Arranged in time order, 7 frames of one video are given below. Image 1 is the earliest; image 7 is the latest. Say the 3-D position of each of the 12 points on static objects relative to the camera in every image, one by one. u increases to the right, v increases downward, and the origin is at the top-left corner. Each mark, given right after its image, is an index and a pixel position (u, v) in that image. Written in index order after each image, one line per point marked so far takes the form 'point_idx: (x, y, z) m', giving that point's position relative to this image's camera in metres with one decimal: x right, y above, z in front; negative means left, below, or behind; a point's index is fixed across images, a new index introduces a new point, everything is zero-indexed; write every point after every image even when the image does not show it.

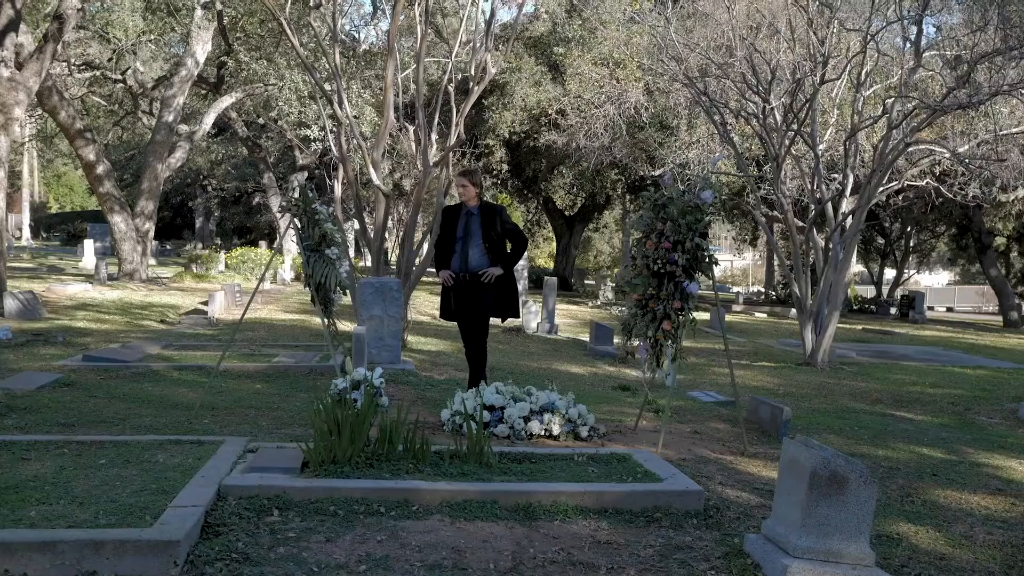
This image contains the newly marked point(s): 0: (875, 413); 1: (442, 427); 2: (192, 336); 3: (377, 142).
0: (+3.5, -1.2, +8.7) m
1: (-0.5, -1.0, +6.7) m
2: (-4.2, -0.6, +12.0) m
3: (-1.8, +1.9, +12.0) m
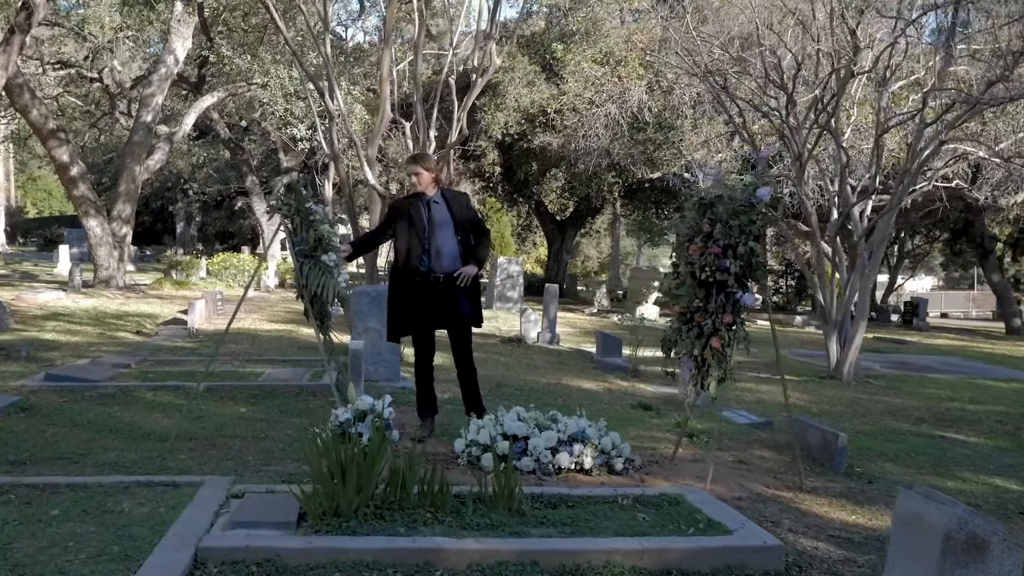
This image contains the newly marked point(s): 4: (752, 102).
0: (+3.6, -1.3, +7.9) m
1: (-0.3, -1.1, +5.8) m
2: (-4.1, -0.8, +11.0) m
3: (-1.7, +1.8, +11.2) m
4: (+3.4, +2.5, +12.4) m
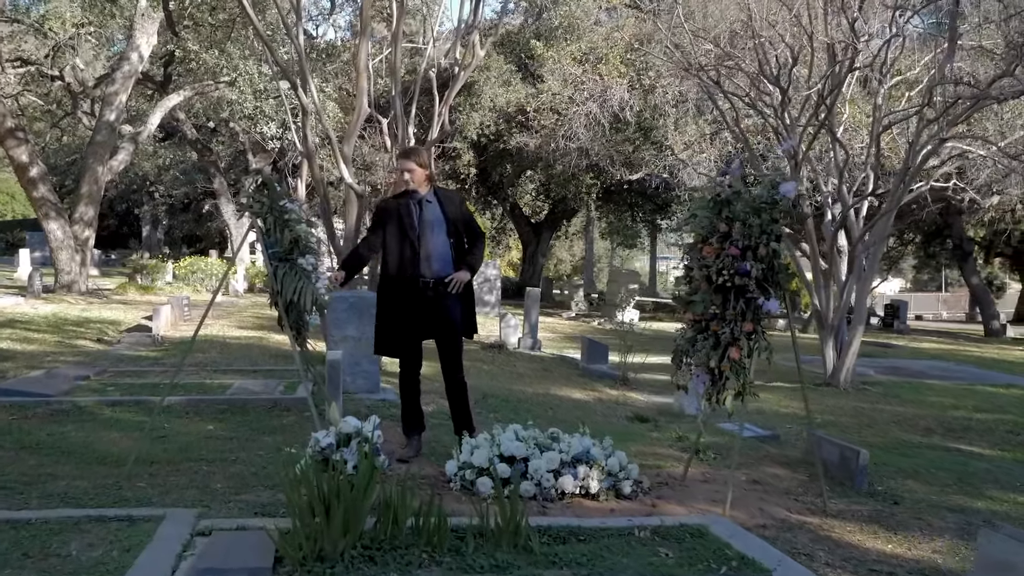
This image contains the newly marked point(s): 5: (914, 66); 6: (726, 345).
0: (+3.5, -1.3, +7.5) m
1: (-0.4, -1.1, +5.3) m
2: (-4.3, -0.8, +10.4) m
3: (-1.9, +1.8, +10.6) m
4: (+3.1, +2.5, +12.0) m
5: (+5.0, +2.7, +11.3) m
6: (+1.2, -0.3, +5.1) m
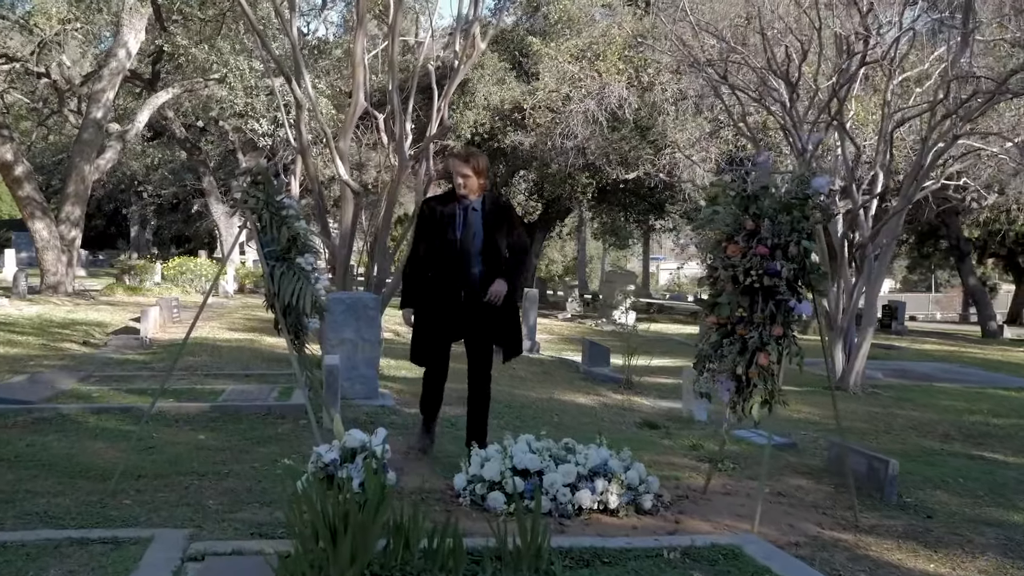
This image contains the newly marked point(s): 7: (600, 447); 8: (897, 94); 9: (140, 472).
0: (+3.5, -1.3, +7.2) m
1: (-0.3, -1.1, +4.9) m
2: (-4.3, -0.8, +10.0) m
3: (-1.9, +1.7, +10.2) m
4: (+3.1, +2.5, +11.7) m
5: (+5.0, +2.7, +11.0) m
6: (+1.3, -0.3, +4.8) m
7: (+0.5, -0.9, +5.1) m
8: (+4.6, +2.3, +10.8) m
9: (-2.1, -1.0, +5.0) m
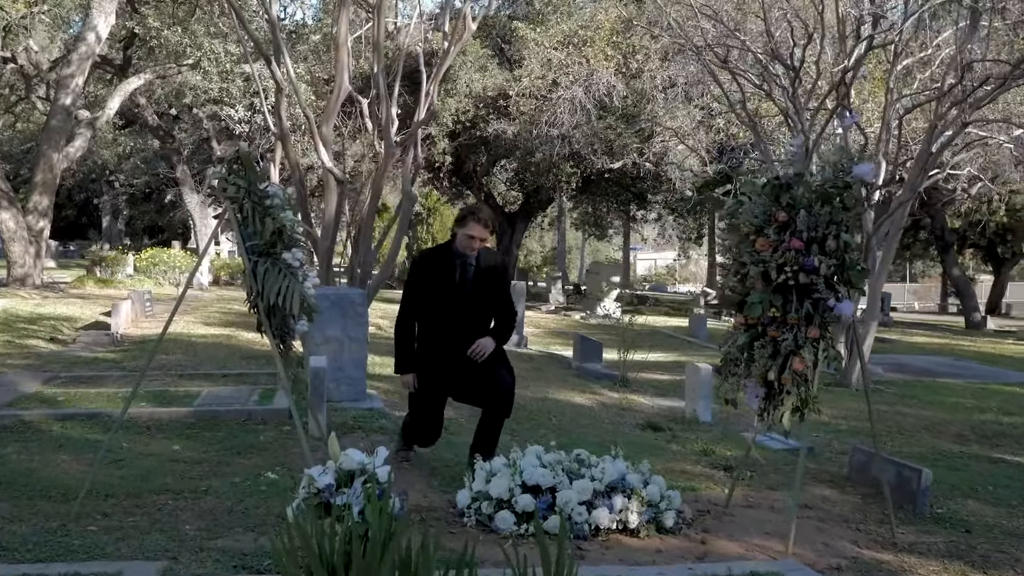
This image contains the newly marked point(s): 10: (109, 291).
0: (+3.5, -1.3, +6.9) m
1: (-0.2, -1.1, +4.5) m
2: (-4.4, -0.8, +9.4) m
3: (-2.0, +1.8, +9.7) m
4: (+3.0, +2.6, +11.3) m
5: (+4.8, +2.8, +10.6) m
6: (+1.3, -0.3, +4.4) m
7: (+0.5, -0.9, +4.7) m
8: (+4.4, +2.4, +10.5) m
9: (-2.0, -1.0, +4.6) m
10: (-8.7, -0.1, +19.7) m
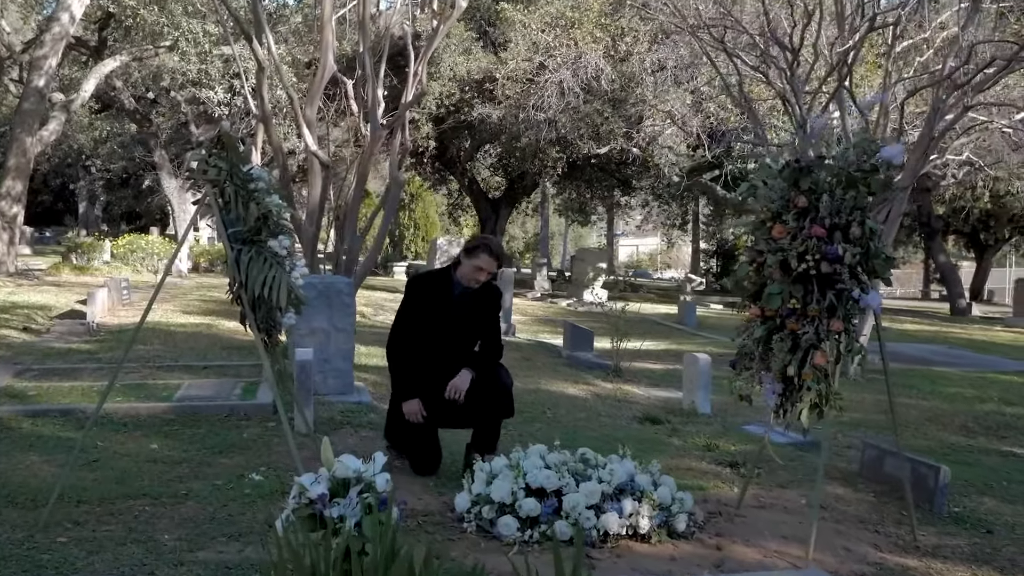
0: (+3.5, -1.2, +6.7) m
1: (-0.2, -1.1, +4.2) m
2: (-4.5, -0.7, +9.1) m
3: (-2.1, +1.9, +9.3) m
4: (+2.8, +2.7, +11.1) m
5: (+4.7, +3.0, +10.4) m
6: (+1.3, -0.3, +4.1) m
7: (+0.5, -0.8, +4.4) m
8: (+4.3, +2.5, +10.2) m
9: (-2.0, -1.0, +4.2) m
10: (-8.9, +0.2, +19.2) m
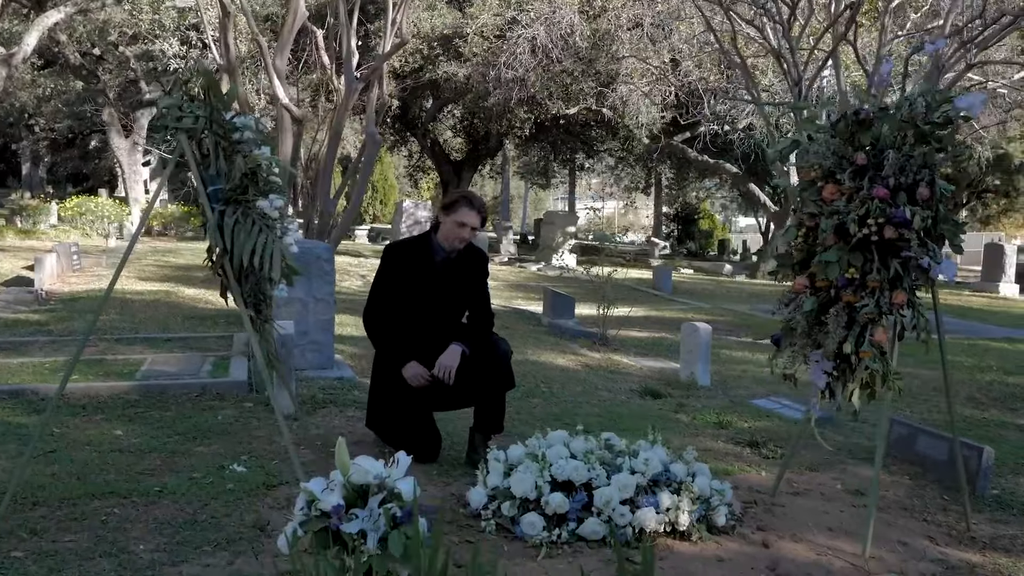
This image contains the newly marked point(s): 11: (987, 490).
0: (+3.5, -1.0, +6.4) m
1: (-0.1, -0.9, +3.7) m
2: (-4.6, -0.3, +8.4) m
3: (-2.3, +2.3, +8.6) m
4: (+2.6, +3.1, +10.6) m
5: (+4.5, +3.3, +10.0) m
6: (+1.4, -0.1, +3.7) m
7: (+0.6, -0.7, +4.0) m
8: (+4.1, +2.9, +9.8) m
9: (-1.9, -0.8, +3.7) m
10: (-9.6, +0.9, +18.2) m
11: (+2.4, -1.0, +4.5) m
